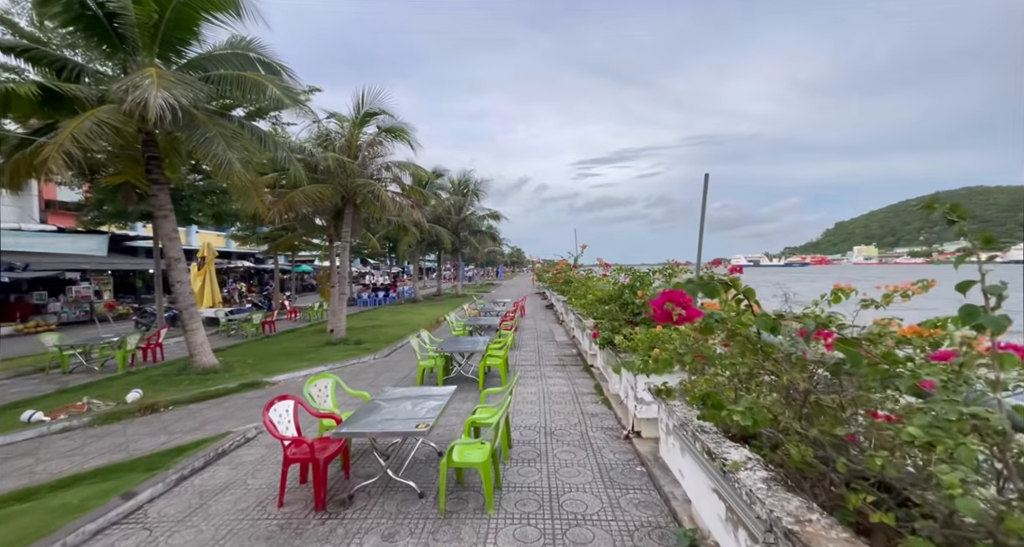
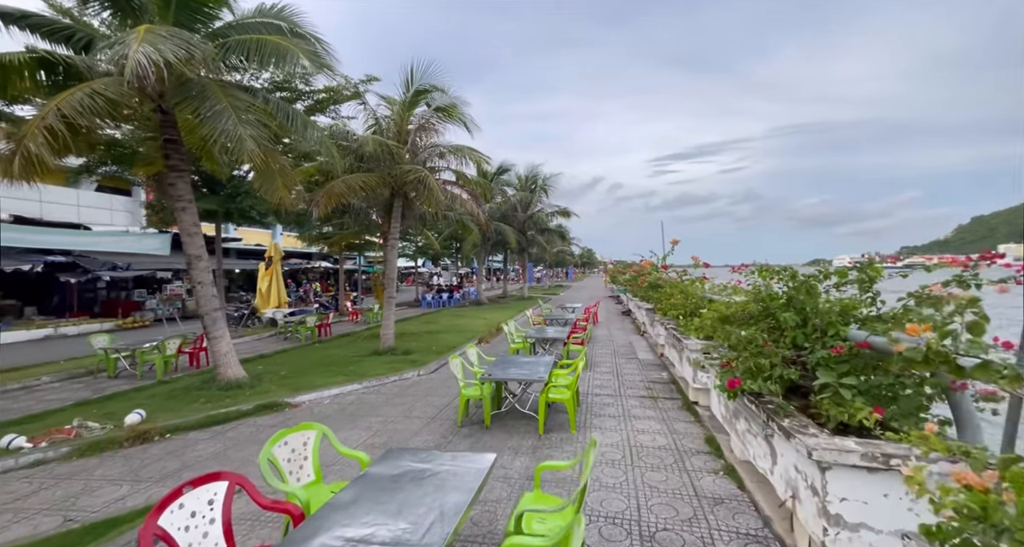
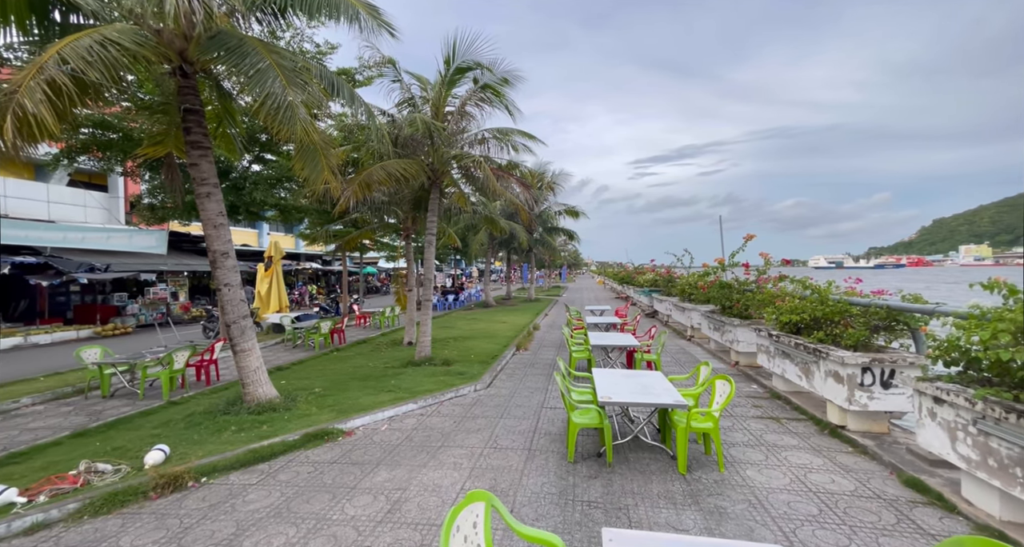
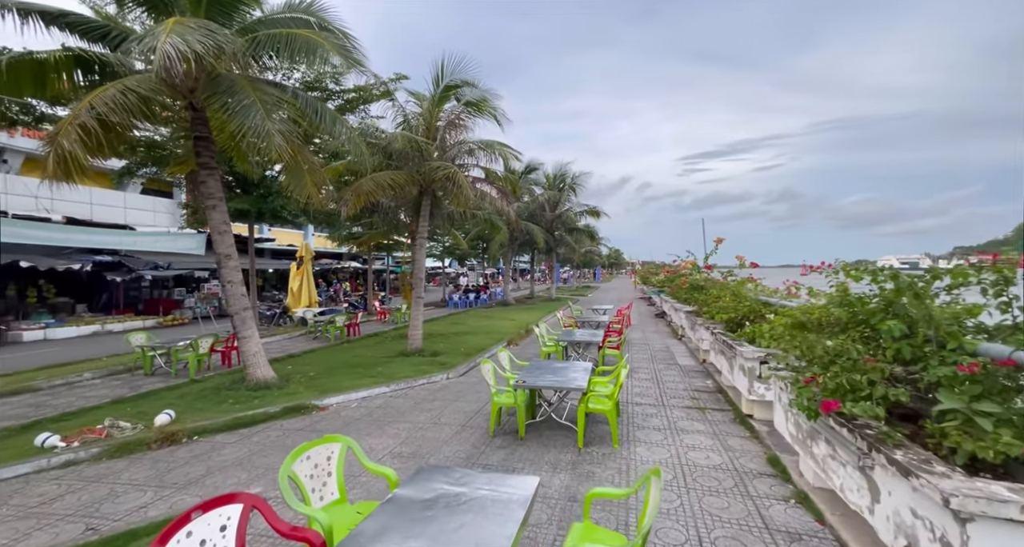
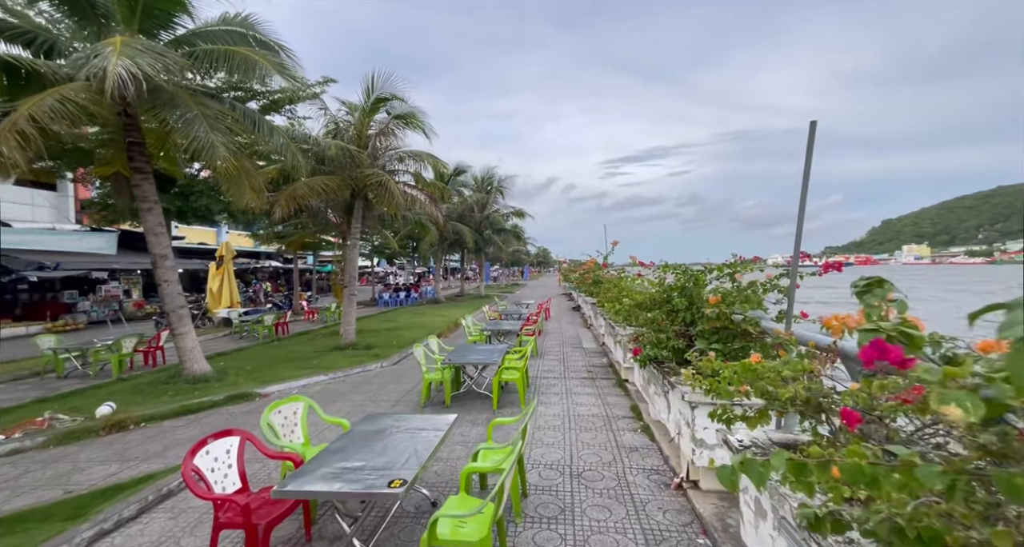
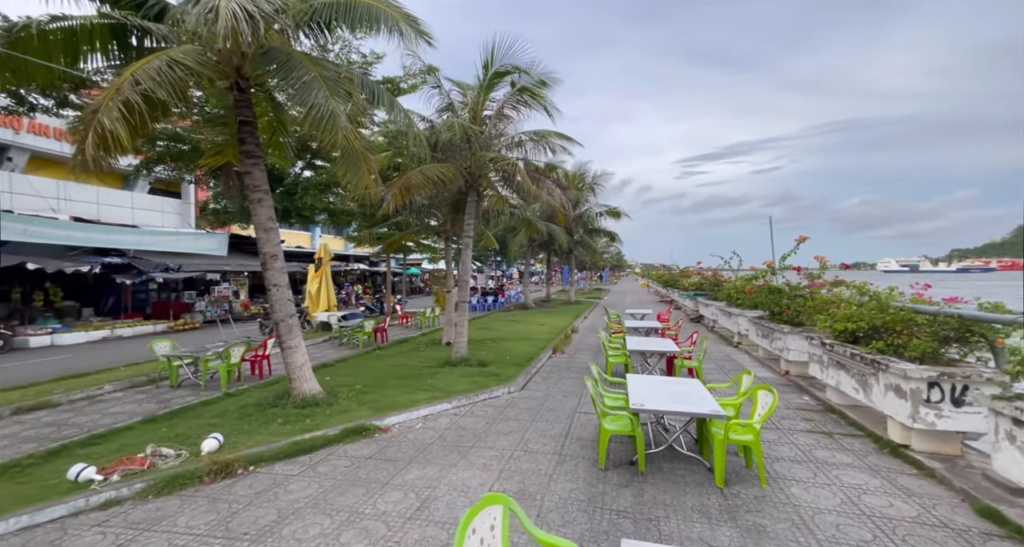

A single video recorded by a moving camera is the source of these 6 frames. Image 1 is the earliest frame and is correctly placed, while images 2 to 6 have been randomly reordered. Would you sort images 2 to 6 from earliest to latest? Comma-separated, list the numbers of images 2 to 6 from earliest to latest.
5, 2, 4, 6, 3
